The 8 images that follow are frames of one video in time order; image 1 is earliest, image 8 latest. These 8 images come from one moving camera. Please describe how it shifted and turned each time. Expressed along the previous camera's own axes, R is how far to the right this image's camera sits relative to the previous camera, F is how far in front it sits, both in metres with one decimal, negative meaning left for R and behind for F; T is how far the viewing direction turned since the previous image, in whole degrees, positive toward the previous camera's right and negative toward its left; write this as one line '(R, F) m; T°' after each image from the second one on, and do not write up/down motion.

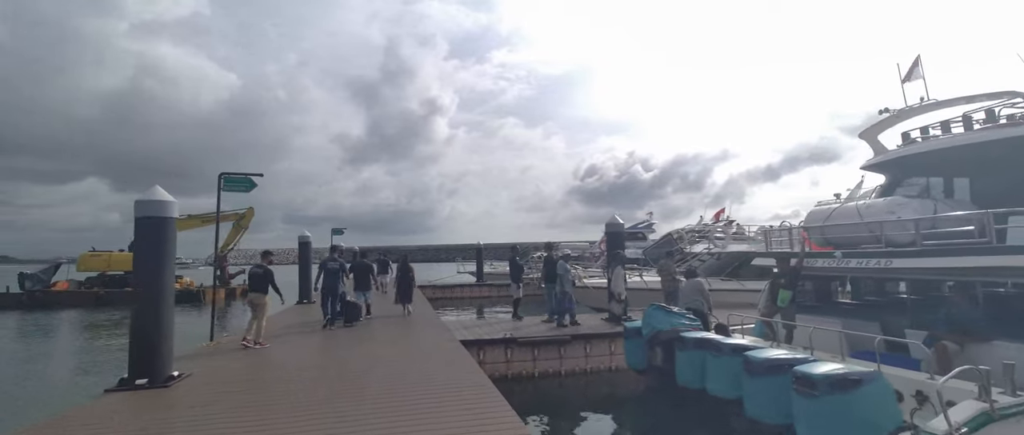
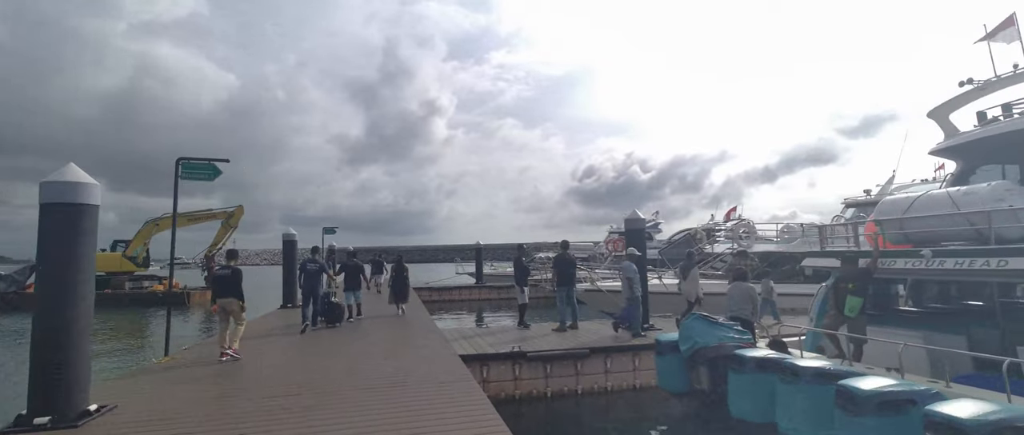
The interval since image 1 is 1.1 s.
(-0.2, +1.5) m; 0°
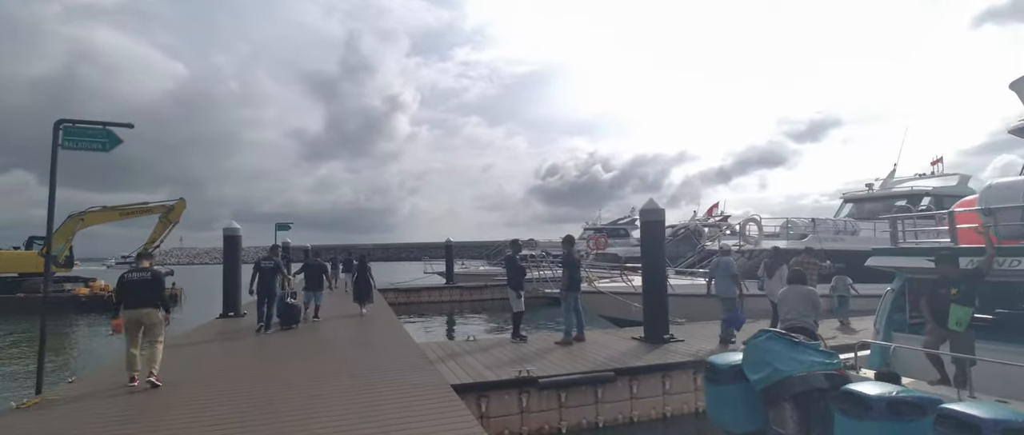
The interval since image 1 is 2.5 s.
(-0.5, +1.8) m; +4°
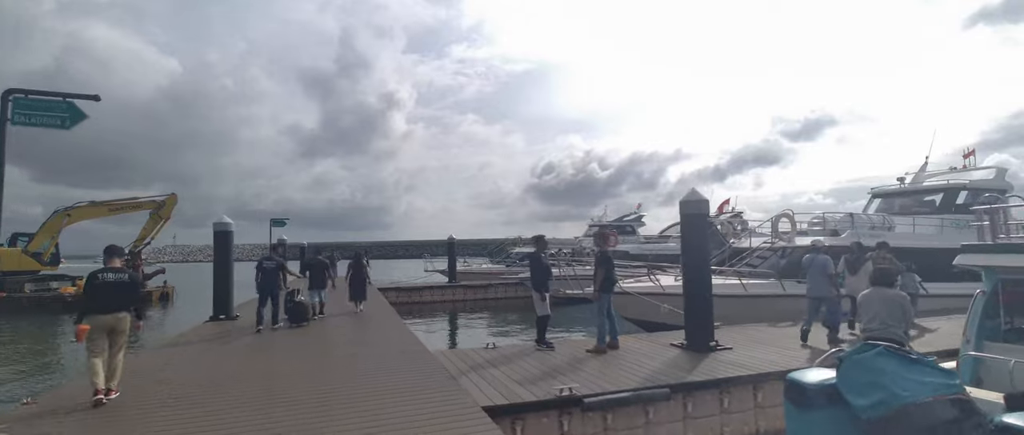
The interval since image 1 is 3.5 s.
(-0.4, +1.0) m; 0°
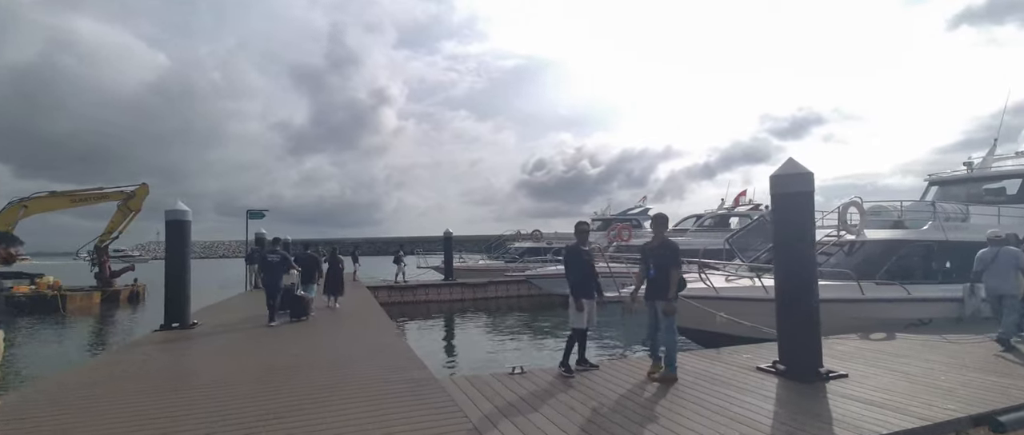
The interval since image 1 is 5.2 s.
(-0.4, +2.1) m; +1°
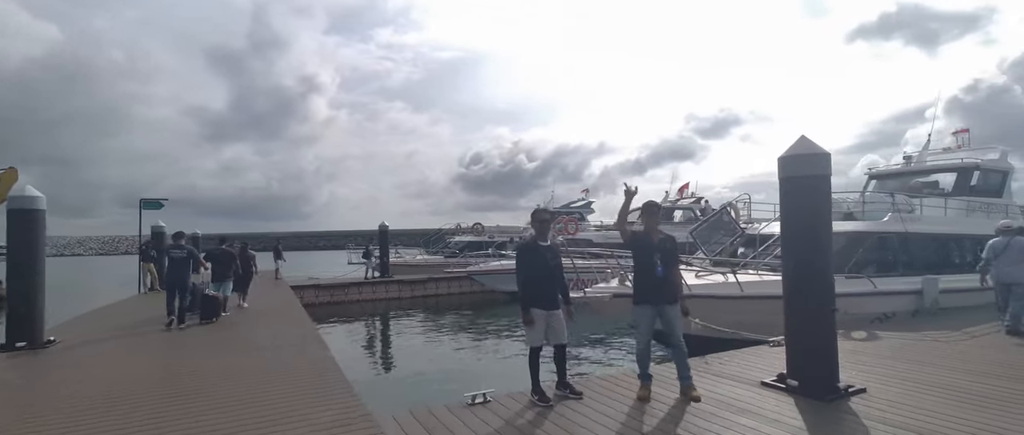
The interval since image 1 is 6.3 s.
(-0.2, +1.2) m; +6°
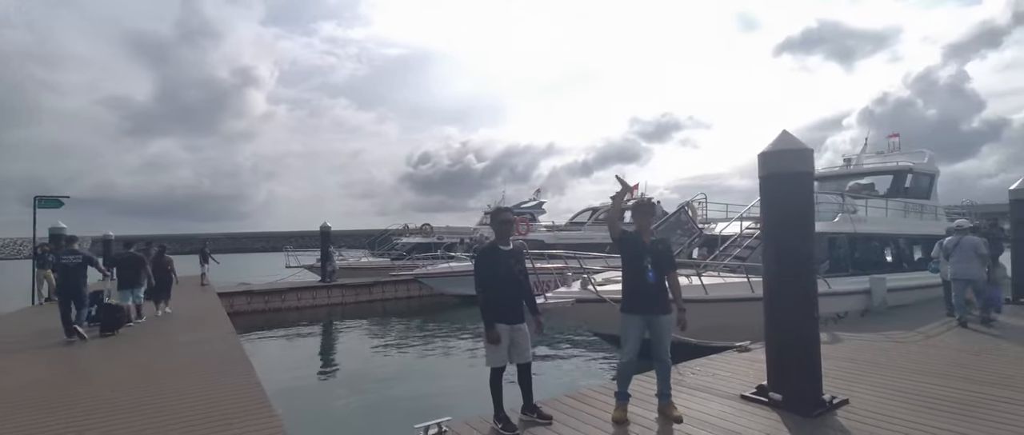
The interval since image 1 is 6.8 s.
(-0.1, +0.6) m; +5°
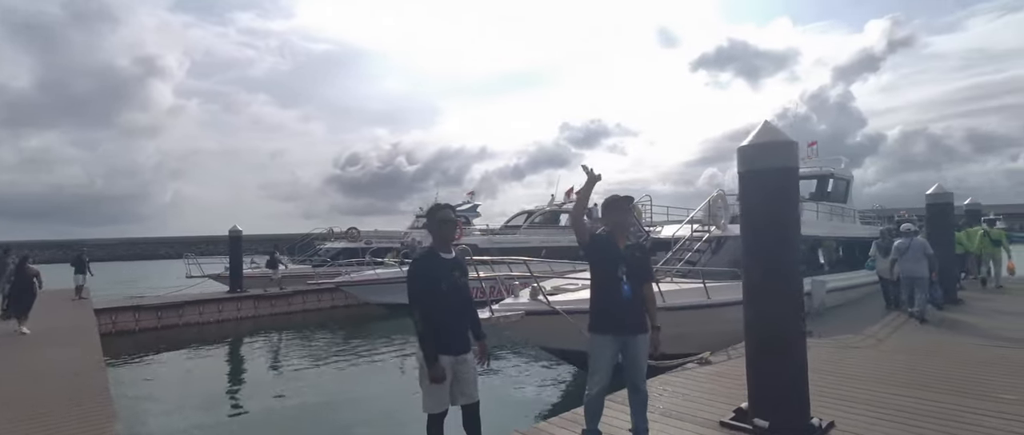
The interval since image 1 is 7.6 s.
(-0.1, +0.8) m; +7°
